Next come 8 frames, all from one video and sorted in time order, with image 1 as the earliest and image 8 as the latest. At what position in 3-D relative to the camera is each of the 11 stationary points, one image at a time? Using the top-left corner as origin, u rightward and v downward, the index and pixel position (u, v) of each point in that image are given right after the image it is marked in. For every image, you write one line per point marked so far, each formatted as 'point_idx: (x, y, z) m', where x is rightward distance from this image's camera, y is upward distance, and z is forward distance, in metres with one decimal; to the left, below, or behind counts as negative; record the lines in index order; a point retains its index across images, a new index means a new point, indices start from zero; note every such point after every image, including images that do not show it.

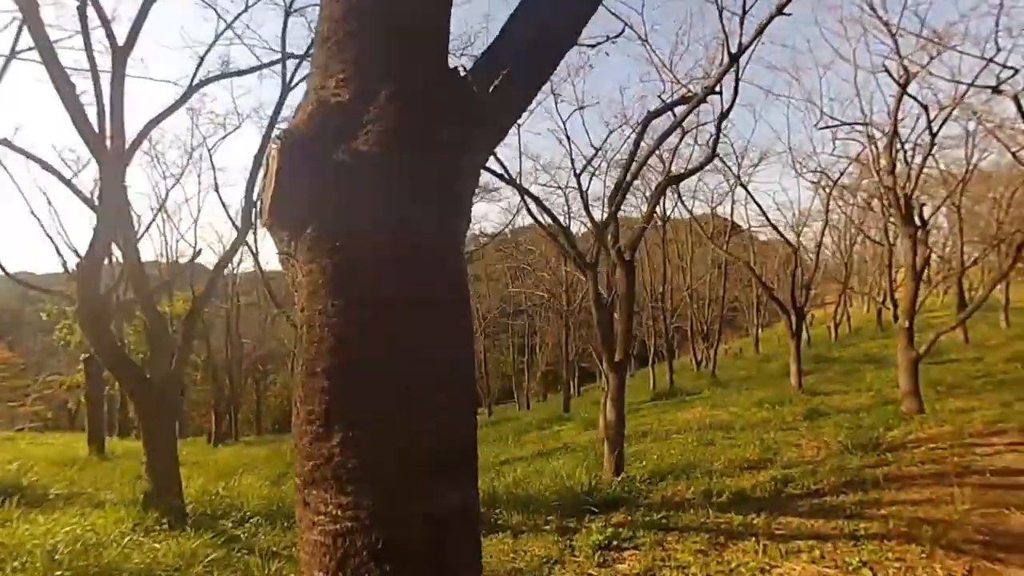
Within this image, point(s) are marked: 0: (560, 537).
0: (+0.4, -2.0, +6.6) m
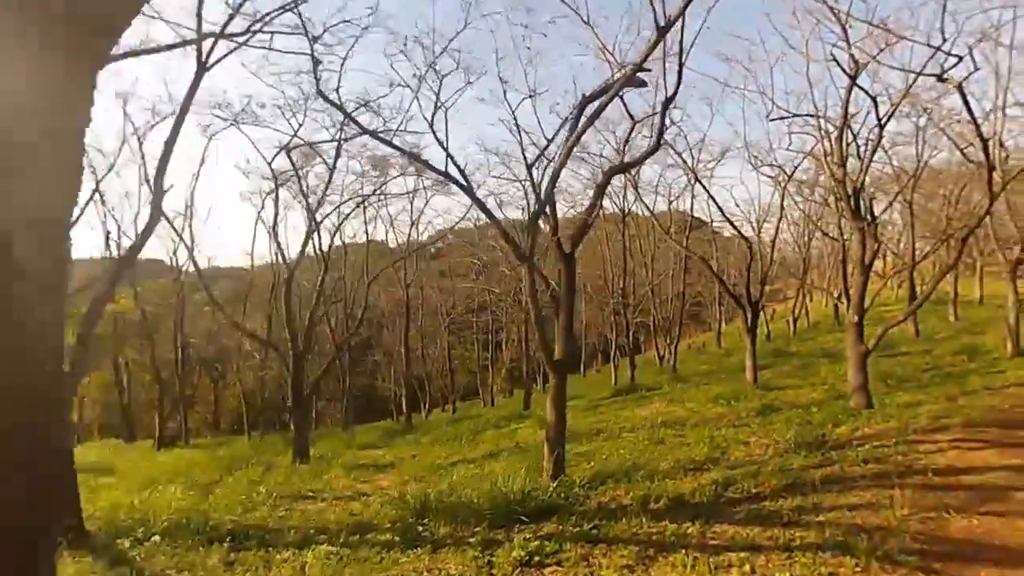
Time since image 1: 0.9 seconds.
0: (-0.2, -2.0, +6.2) m
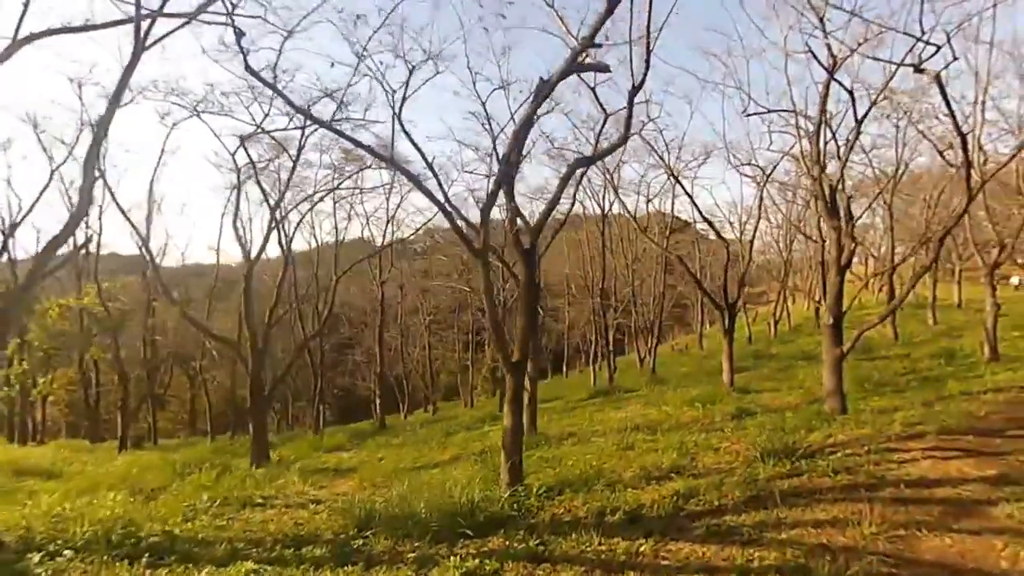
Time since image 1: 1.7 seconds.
0: (-0.7, -2.0, +5.7) m
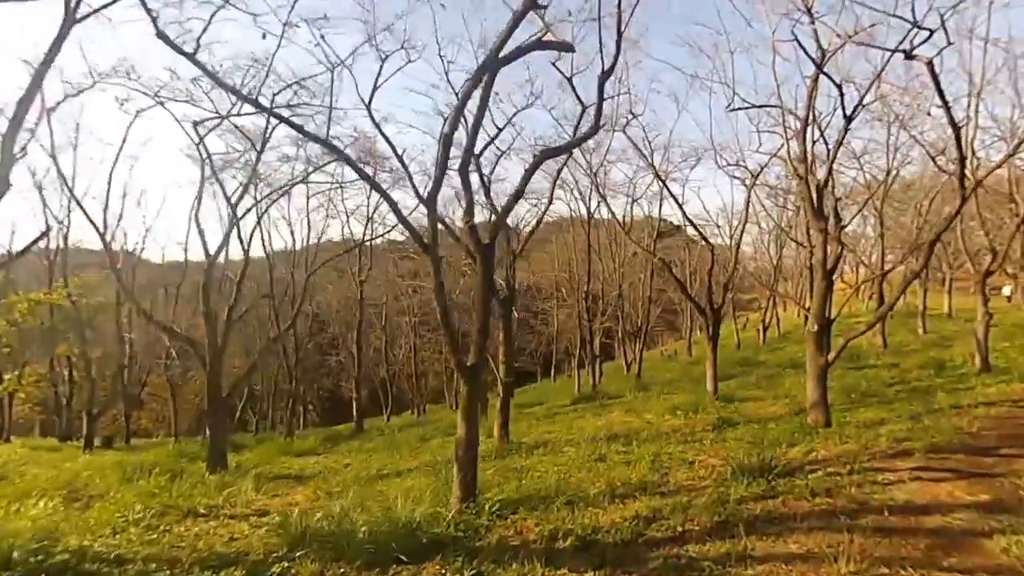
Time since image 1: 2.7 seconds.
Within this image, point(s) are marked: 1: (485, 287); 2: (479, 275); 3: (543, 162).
0: (-1.1, -1.9, +5.0) m
1: (-0.3, 0.0, +8.2) m
2: (-0.3, +0.1, +8.2) m
3: (+0.3, +1.4, +9.0) m
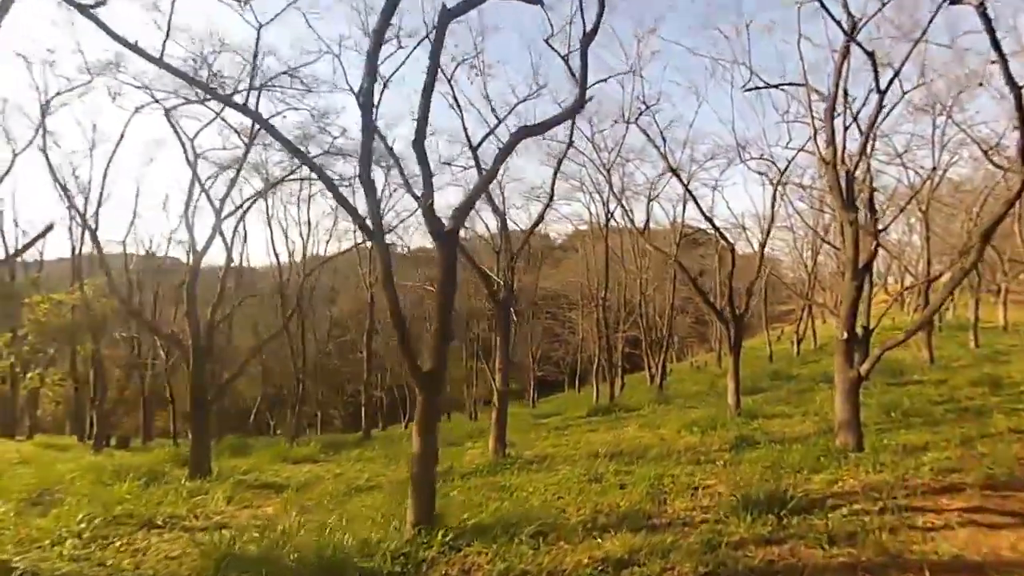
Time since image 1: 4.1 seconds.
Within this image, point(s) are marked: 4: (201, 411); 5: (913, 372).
0: (-1.6, -1.8, +3.7) m
1: (-0.5, +0.1, +6.9) m
2: (-0.6, +0.2, +7.0) m
3: (+0.1, +1.5, +7.7) m
4: (-6.2, -2.5, +16.5) m
5: (+8.6, -1.8, +17.7) m
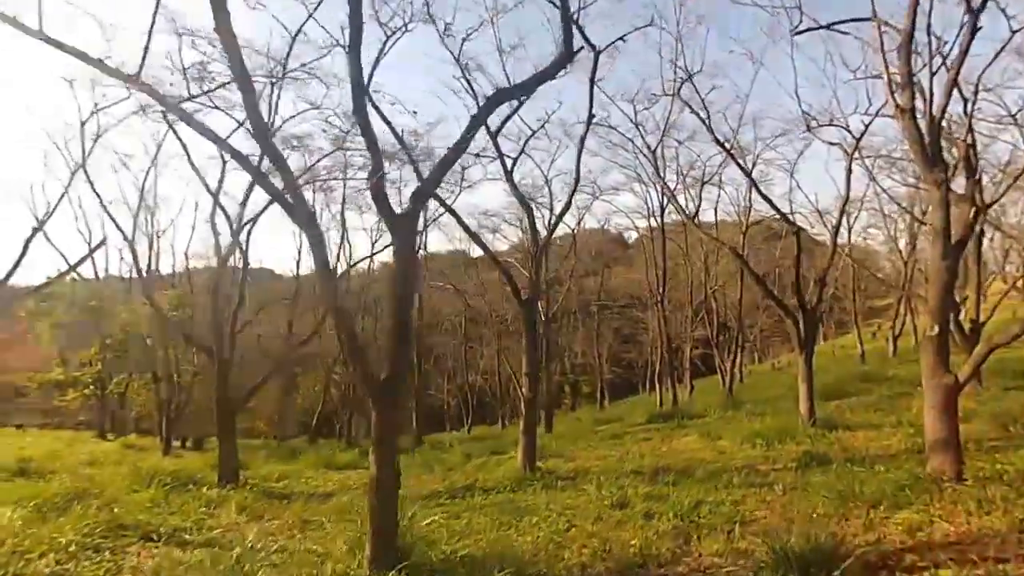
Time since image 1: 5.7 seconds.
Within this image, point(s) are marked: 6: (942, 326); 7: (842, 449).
0: (-2.0, -1.6, +2.4) m
1: (-0.7, +0.3, +5.5) m
2: (-0.7, +0.4, +5.5) m
3: (0.0, +1.6, +6.2) m
4: (-5.4, -2.4, +15.5) m
5: (+9.5, -1.7, +15.2) m
6: (+4.0, -0.4, +7.6) m
7: (+4.3, -2.1, +11.0) m
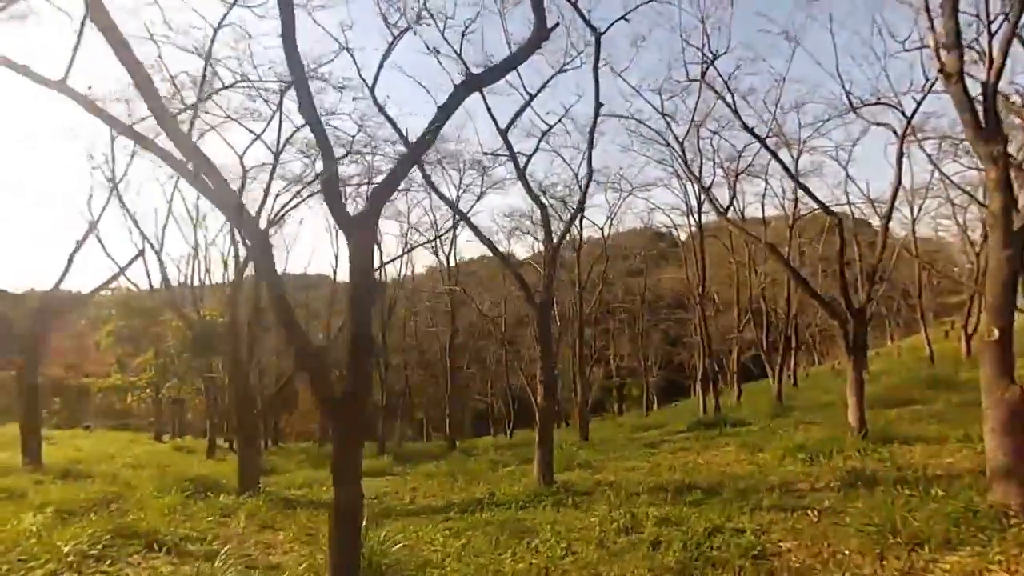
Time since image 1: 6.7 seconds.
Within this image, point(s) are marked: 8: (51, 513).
0: (-2.4, -1.6, +1.8) m
1: (-0.9, +0.3, +4.8) m
2: (-0.9, +0.4, +4.8) m
3: (-0.1, +1.6, +5.5) m
4: (-4.8, -2.4, +15.1) m
5: (+9.9, -1.6, +13.8) m
6: (+4.0, -0.3, +6.6) m
7: (+4.5, -2.1, +9.9) m
8: (-8.4, -4.1, +14.9) m
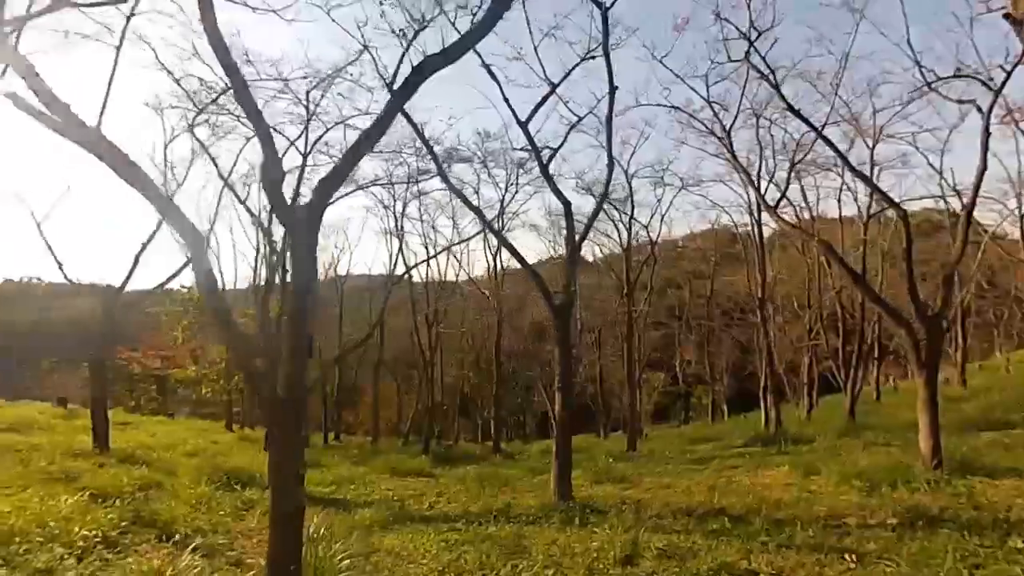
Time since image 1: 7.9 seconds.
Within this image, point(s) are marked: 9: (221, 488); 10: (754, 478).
0: (-3.0, -1.4, +1.2) m
1: (-1.1, +0.4, +4.0) m
2: (-1.2, +0.5, +4.1) m
3: (-0.2, +1.7, +4.7) m
4: (-4.2, -2.2, +14.7) m
5: (+10.4, -1.9, +12.0) m
6: (+3.8, -0.4, +5.3) m
7: (+4.7, -2.2, +8.6) m
8: (-7.7, -3.7, +14.9) m
9: (-5.2, -3.5, +14.6) m
10: (+3.2, -2.6, +11.3) m
